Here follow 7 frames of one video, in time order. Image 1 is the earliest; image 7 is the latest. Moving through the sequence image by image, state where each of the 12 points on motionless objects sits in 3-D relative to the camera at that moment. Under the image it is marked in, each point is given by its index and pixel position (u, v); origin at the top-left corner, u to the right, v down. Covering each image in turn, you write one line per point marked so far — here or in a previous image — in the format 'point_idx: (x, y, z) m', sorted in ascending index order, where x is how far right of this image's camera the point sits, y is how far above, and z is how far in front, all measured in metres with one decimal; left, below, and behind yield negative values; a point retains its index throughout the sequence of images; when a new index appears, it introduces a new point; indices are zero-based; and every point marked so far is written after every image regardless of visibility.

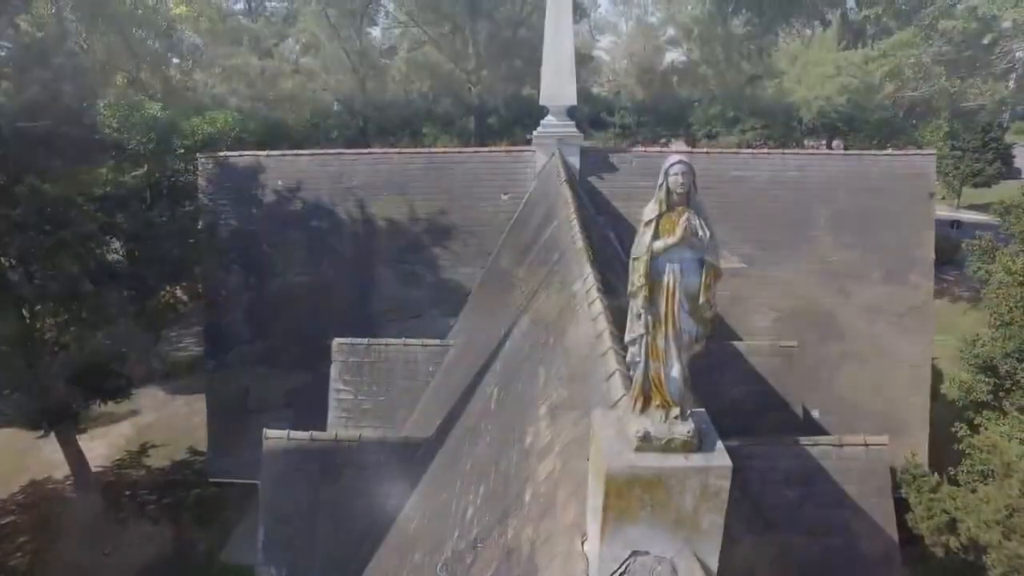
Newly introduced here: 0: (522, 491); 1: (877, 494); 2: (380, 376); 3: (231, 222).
0: (+0.1, -1.2, +3.8) m
1: (+4.4, -2.5, +7.8) m
2: (-2.1, -1.3, +10.1) m
3: (-6.2, +1.5, +14.2) m
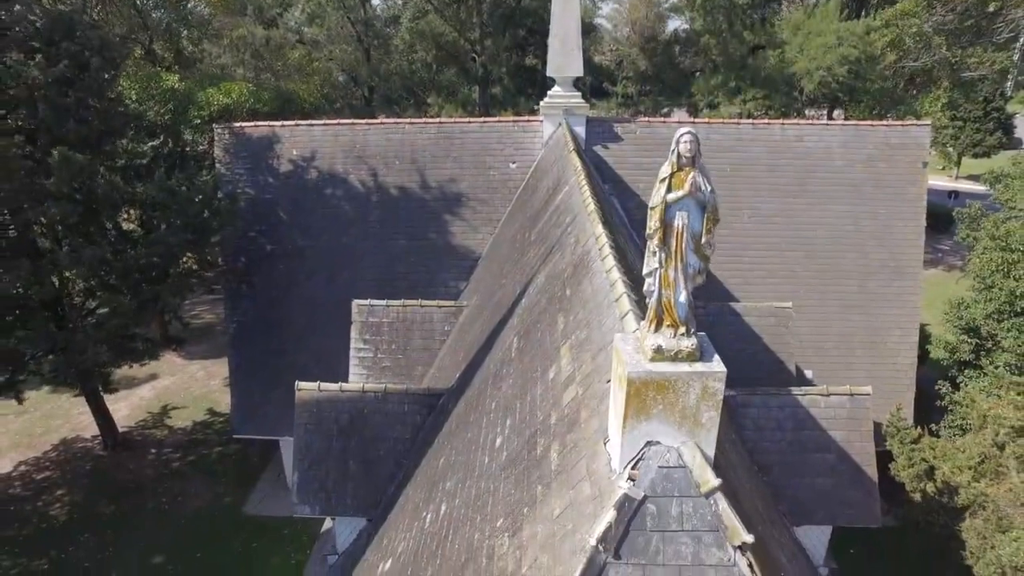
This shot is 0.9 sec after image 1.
0: (+0.2, -0.9, +4.4) m
1: (+4.6, -2.0, +8.5) m
2: (-1.9, -0.8, +10.8) m
3: (-6.0, +2.3, +14.7) m
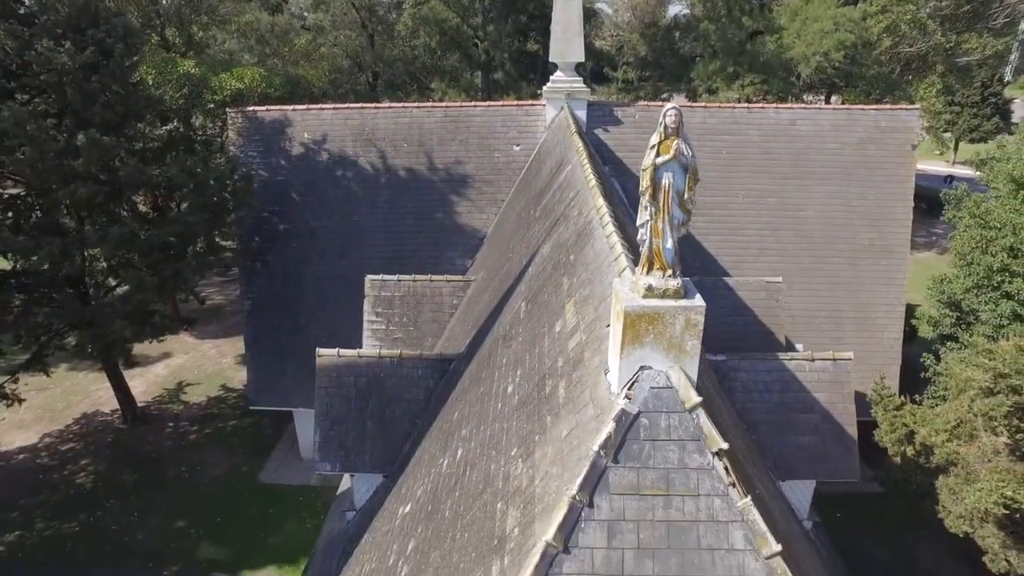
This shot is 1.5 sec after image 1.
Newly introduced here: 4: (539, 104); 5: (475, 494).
0: (+0.3, -0.6, +5.1) m
1: (+4.7, -1.6, +9.2) m
2: (-1.8, -0.3, +11.4) m
3: (-5.9, +2.8, +15.3) m
4: (+0.6, +4.3, +15.1) m
5: (-0.3, -1.6, +5.1) m
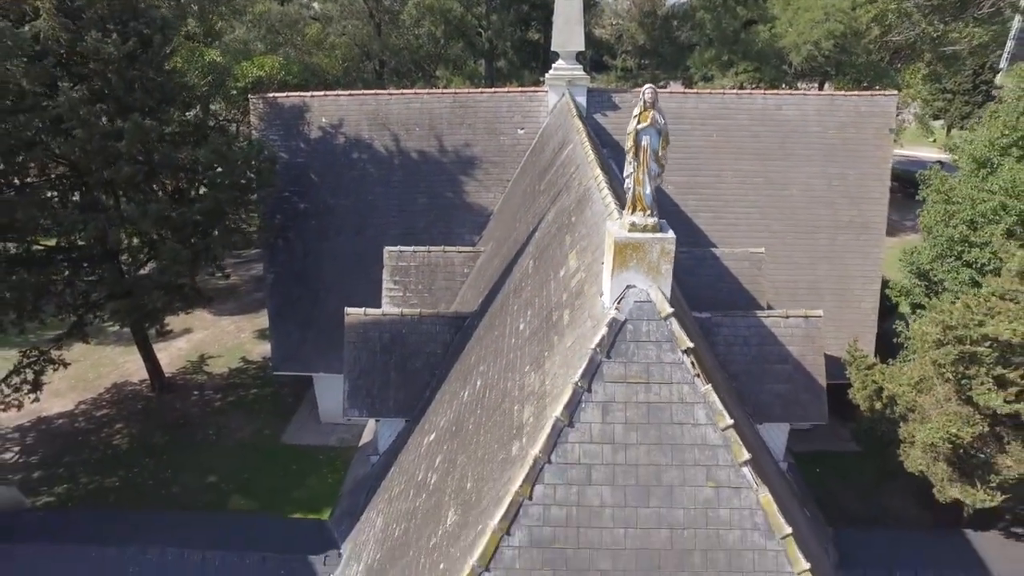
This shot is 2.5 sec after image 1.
0: (+0.5, -0.1, +6.2) m
1: (+4.8, -1.0, +10.3) m
2: (-1.7, +0.3, +12.5) m
3: (-5.8, +3.4, +16.3) m
4: (+0.8, +5.0, +16.1) m
5: (-0.2, -1.1, +6.2) m
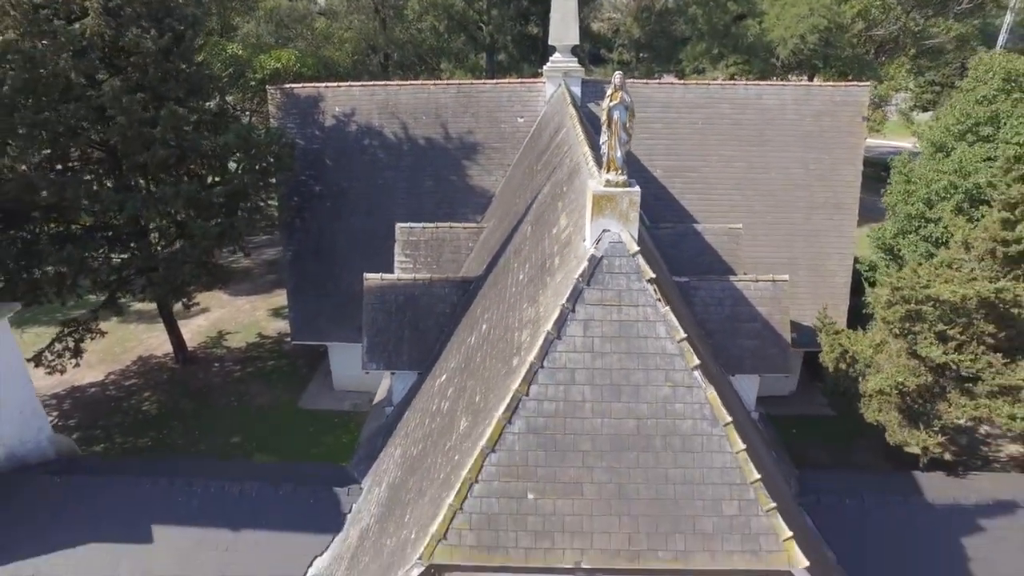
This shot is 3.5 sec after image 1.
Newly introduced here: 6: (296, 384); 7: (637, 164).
0: (+0.5, +0.5, +7.5) m
1: (+4.8, -0.5, +11.6) m
2: (-1.7, +0.9, +13.8) m
3: (-5.8, +4.0, +17.6) m
4: (+0.8, +5.6, +17.4) m
5: (-0.2, -0.6, +7.5) m
6: (-6.3, -2.8, +18.6) m
7: (+3.3, +3.2, +16.7) m
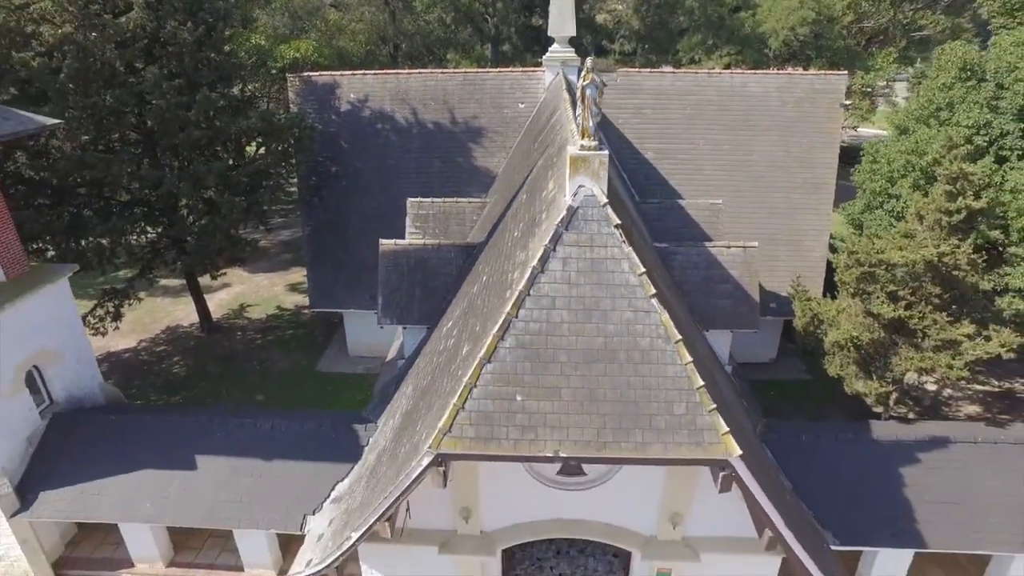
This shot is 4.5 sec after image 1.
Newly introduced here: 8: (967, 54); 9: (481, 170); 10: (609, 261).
0: (+0.4, +1.1, +8.9) m
1: (+4.8, +0.2, +13.0) m
2: (-1.7, +1.6, +15.2) m
3: (-5.8, +4.8, +19.0) m
4: (+0.8, +6.4, +18.8) m
5: (-0.2, +0.1, +9.0) m
6: (-6.2, -2.0, +20.2) m
7: (+3.3, +4.0, +18.1) m
8: (+10.4, +5.3, +14.6) m
9: (-0.9, +3.4, +18.4) m
10: (+1.1, +0.3, +7.4) m
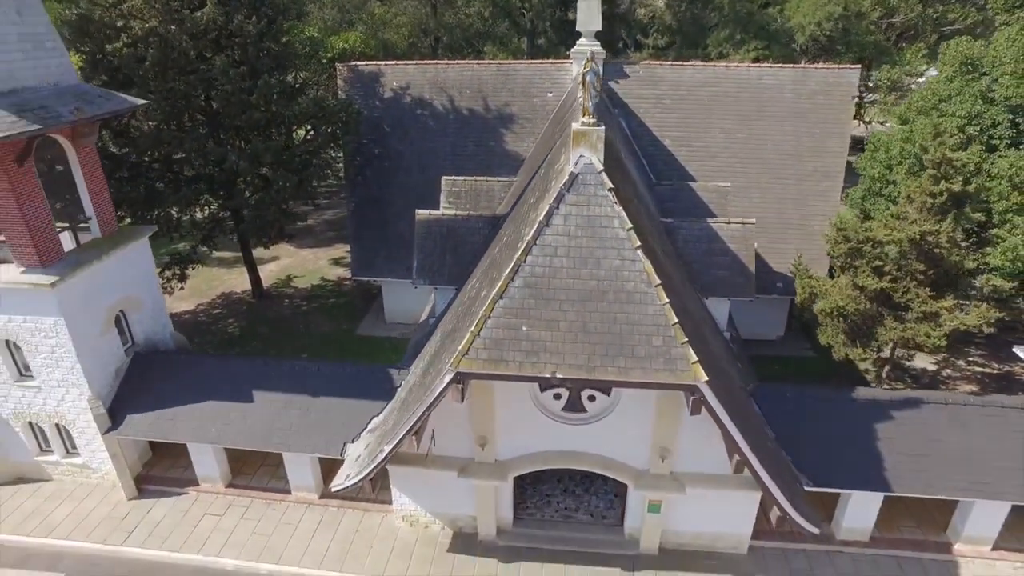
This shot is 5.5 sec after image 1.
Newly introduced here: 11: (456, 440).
0: (+0.7, +1.8, +10.5) m
1: (+5.2, +0.8, +14.4) m
2: (-1.1, +2.4, +16.9) m
3: (-4.9, +5.8, +20.9) m
4: (+1.7, +7.1, +20.2) m
5: (0.0, +0.8, +10.6) m
6: (-5.4, -1.0, +22.1) m
7: (+4.1, +4.6, +19.4) m
8: (+11.0, +5.8, +15.5) m
9: (-0.1, +4.2, +20.0) m
10: (+1.3, +1.0, +8.9) m
11: (-1.0, -2.8, +12.0) m
